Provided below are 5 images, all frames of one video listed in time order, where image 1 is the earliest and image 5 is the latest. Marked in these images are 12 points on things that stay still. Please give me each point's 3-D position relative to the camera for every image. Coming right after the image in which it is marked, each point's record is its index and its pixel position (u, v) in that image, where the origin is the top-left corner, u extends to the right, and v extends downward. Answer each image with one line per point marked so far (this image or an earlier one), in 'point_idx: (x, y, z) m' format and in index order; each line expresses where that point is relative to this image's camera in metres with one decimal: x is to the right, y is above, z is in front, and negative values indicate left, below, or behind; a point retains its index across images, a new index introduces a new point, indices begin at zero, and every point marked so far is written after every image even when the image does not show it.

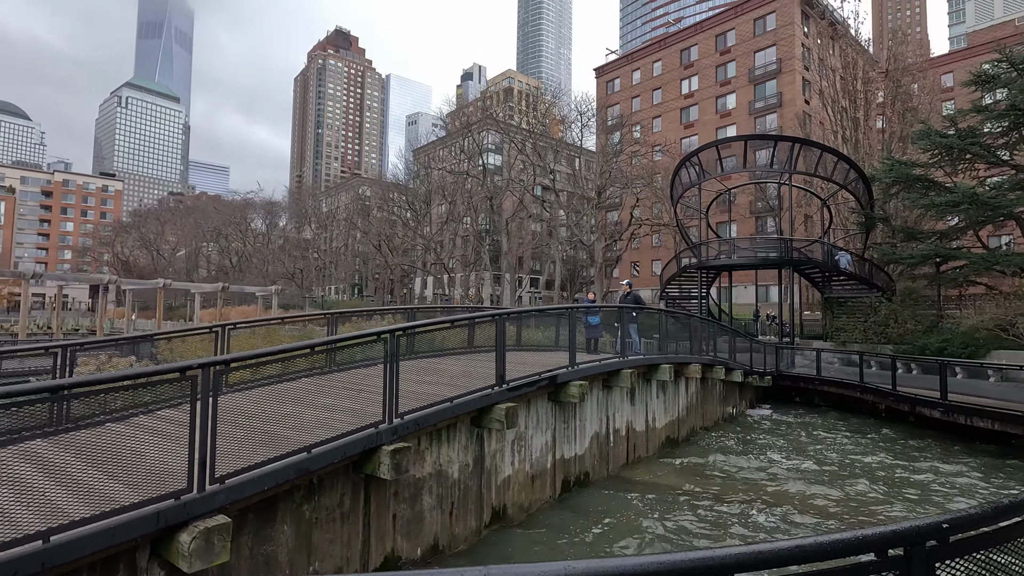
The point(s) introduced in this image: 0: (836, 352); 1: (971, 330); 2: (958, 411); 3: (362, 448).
0: (+8.7, -1.7, +14.5) m
1: (+14.0, -1.3, +16.2) m
2: (+9.2, -2.5, +10.9) m
3: (-1.2, -1.4, +4.8) m
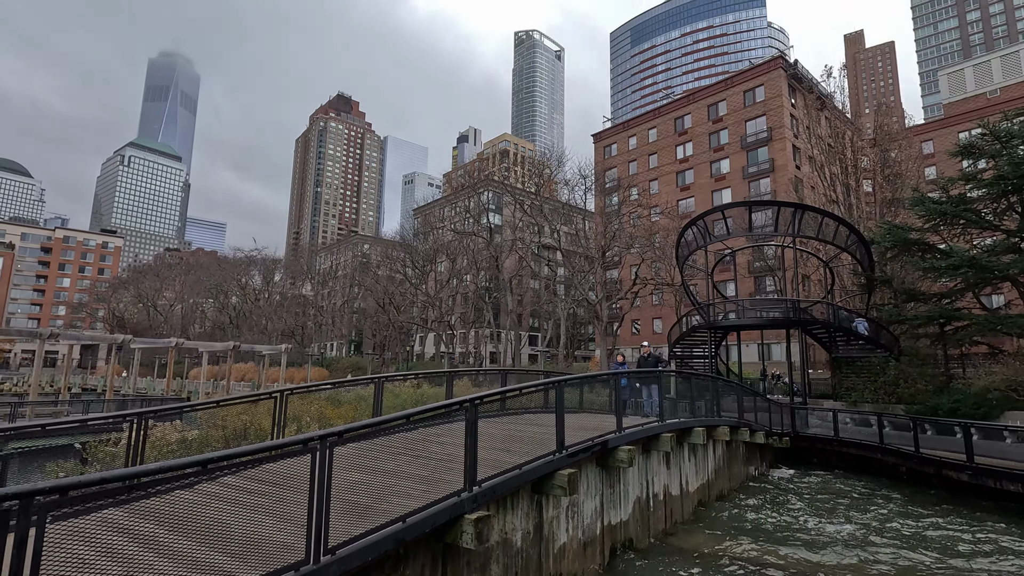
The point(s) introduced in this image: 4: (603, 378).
0: (+9.2, -3.4, +14.7) m
1: (+14.6, -3.2, +16.5) m
2: (+9.9, -3.8, +11.0) m
3: (-0.5, -2.1, +4.9) m
4: (+1.7, -1.4, +8.3) m
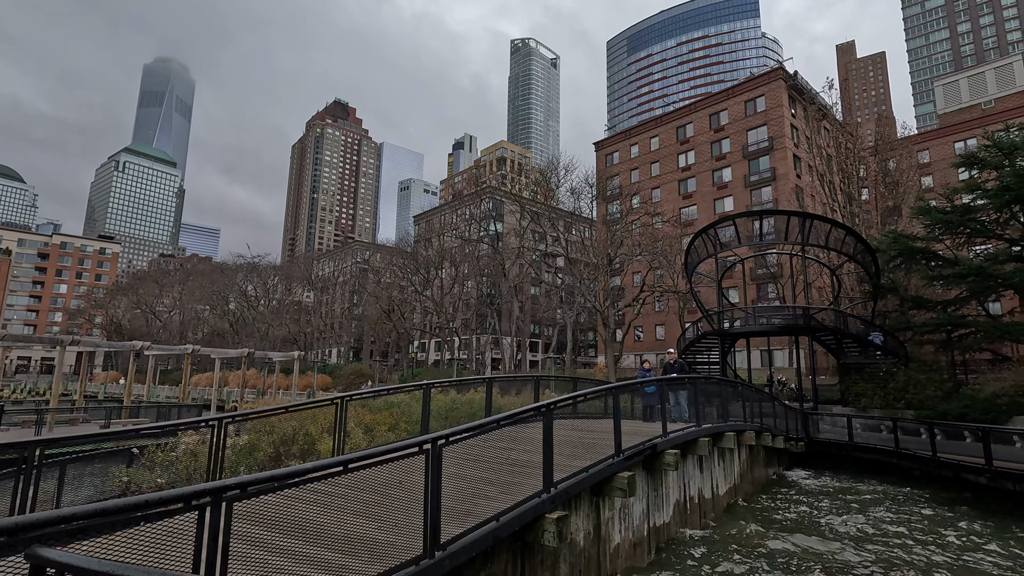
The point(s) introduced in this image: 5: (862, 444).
0: (+9.8, -3.6, +15.0) m
1: (+15.2, -3.4, +16.9) m
2: (+10.5, -4.0, +11.3) m
3: (+0.2, -2.2, +5.1) m
4: (+2.4, -1.6, +8.6) m
5: (+9.7, -4.3, +15.0) m
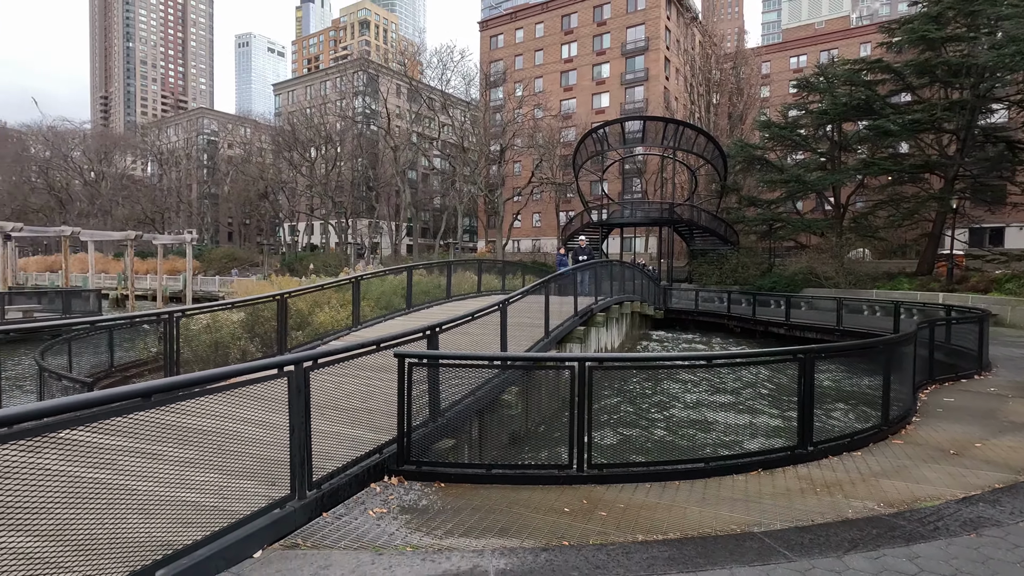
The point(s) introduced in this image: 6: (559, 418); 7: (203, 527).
0: (+7.2, -0.1, +19.6) m
1: (+11.9, +0.6, +22.6) m
2: (+8.7, -1.2, +16.3) m
3: (+0.4, -0.9, +7.5) m
4: (+1.6, +0.4, +11.2) m
5: (+7.0, -0.8, +19.6) m
6: (+0.3, -1.0, +3.9) m
7: (-1.5, -1.2, +2.7) m
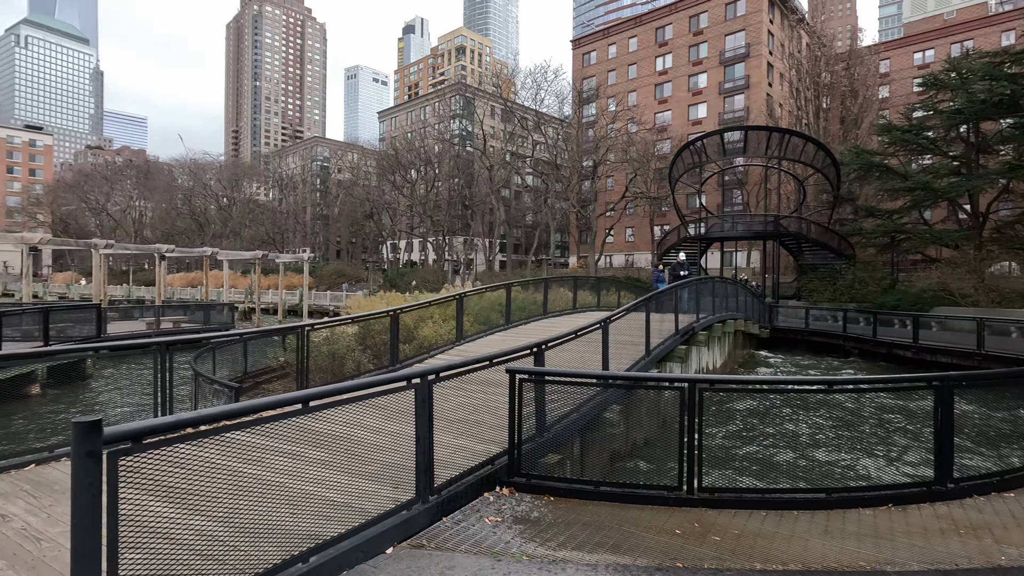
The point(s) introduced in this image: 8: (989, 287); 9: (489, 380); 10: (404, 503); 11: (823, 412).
0: (+10.5, -0.7, +18.2) m
1: (+15.6, -0.1, +20.4) m
2: (+11.4, -1.7, +14.7) m
3: (+1.8, -1.1, +7.4) m
4: (+3.6, +0.1, +10.9) m
5: (+10.4, -1.4, +18.3) m
6: (+1.1, -1.1, +3.9) m
7: (-0.9, -1.3, +3.0) m
8: (+17.0, 0.0, +19.1) m
9: (-0.2, -0.7, +4.1) m
10: (-0.7, -1.3, +3.4) m
11: (+2.2, -0.9, +3.9) m
